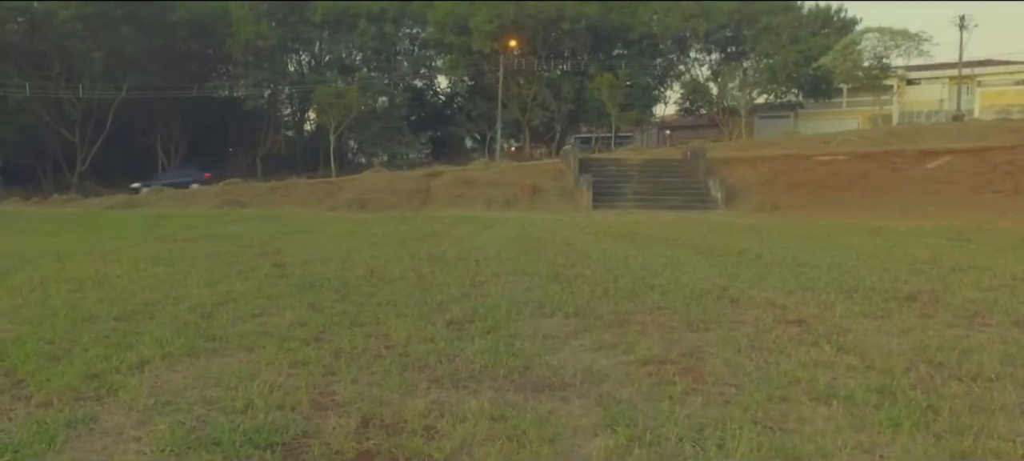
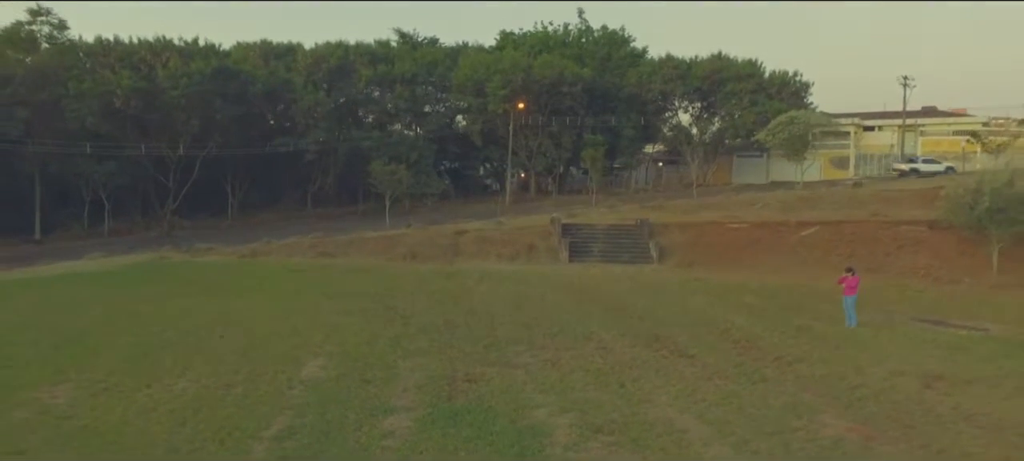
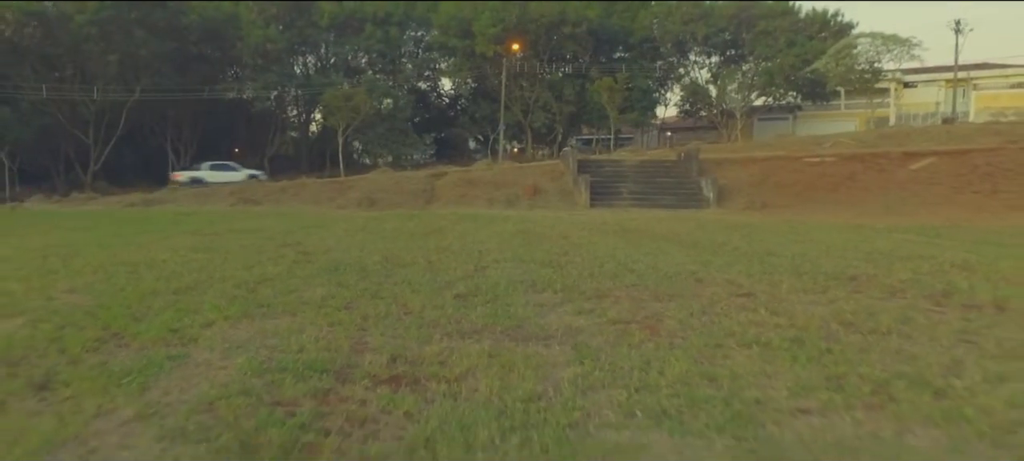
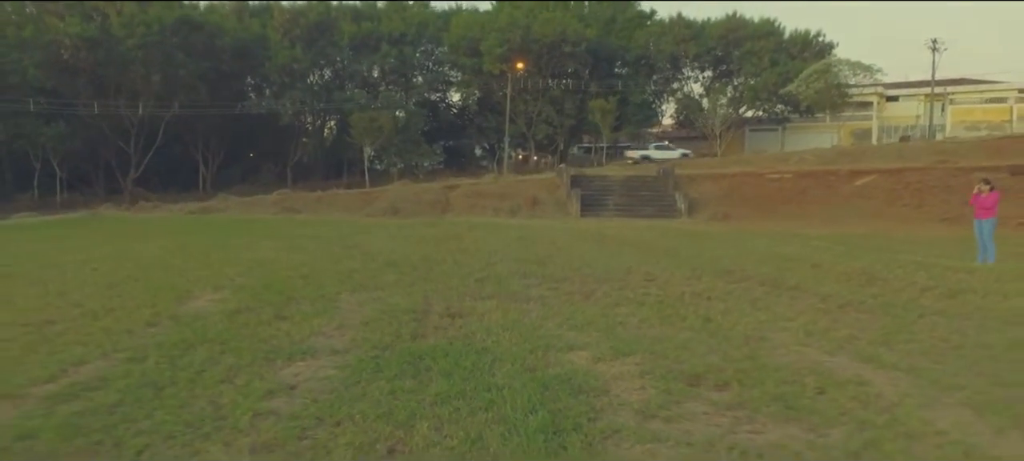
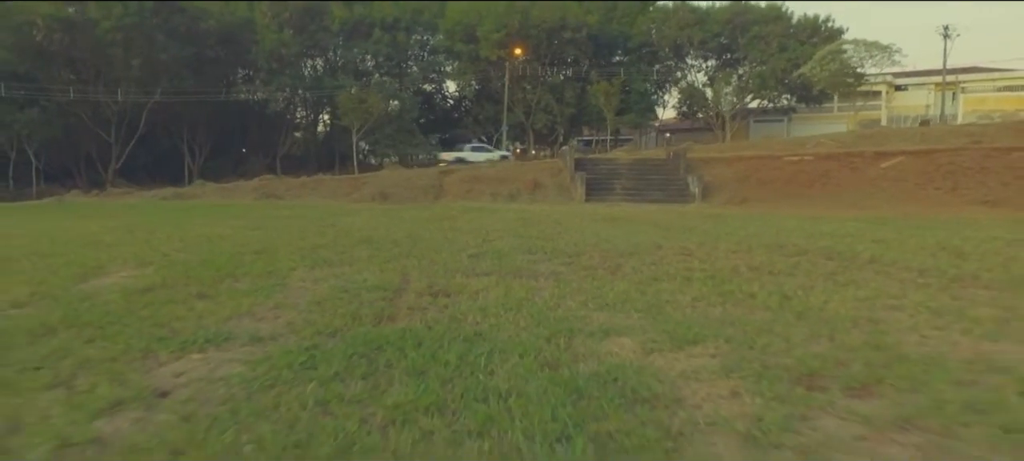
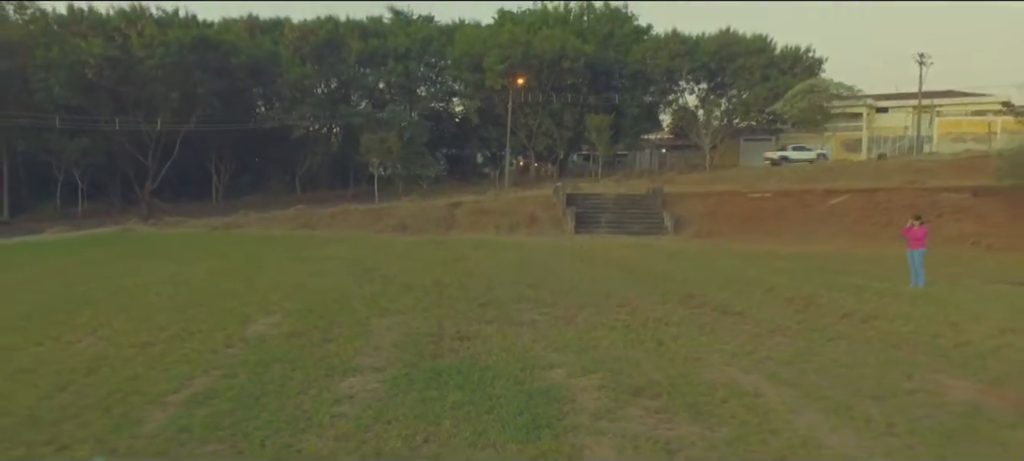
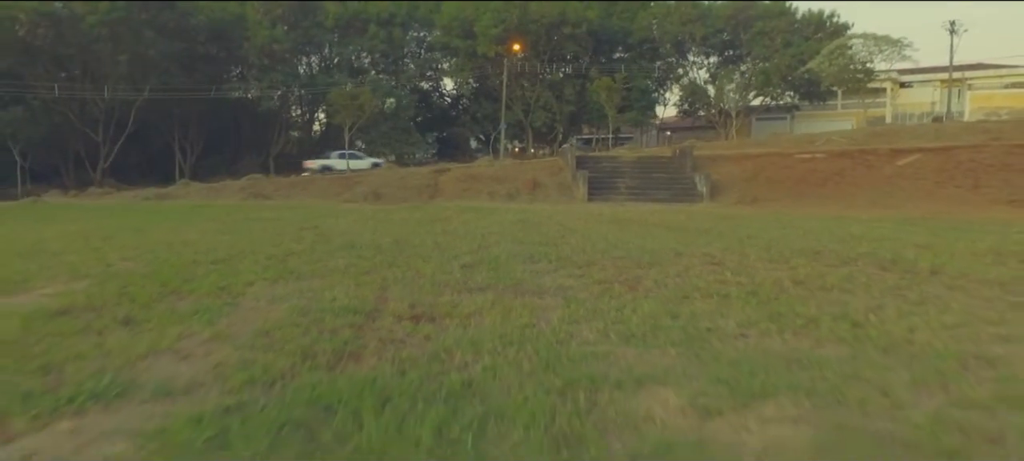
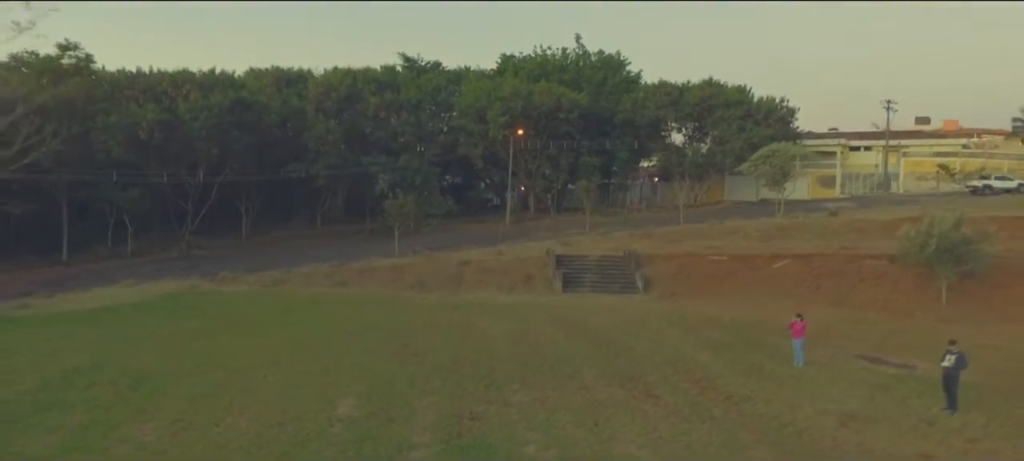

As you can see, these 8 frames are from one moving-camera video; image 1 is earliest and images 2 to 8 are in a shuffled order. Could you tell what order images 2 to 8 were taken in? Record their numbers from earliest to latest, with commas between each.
3, 7, 5, 4, 6, 2, 8
